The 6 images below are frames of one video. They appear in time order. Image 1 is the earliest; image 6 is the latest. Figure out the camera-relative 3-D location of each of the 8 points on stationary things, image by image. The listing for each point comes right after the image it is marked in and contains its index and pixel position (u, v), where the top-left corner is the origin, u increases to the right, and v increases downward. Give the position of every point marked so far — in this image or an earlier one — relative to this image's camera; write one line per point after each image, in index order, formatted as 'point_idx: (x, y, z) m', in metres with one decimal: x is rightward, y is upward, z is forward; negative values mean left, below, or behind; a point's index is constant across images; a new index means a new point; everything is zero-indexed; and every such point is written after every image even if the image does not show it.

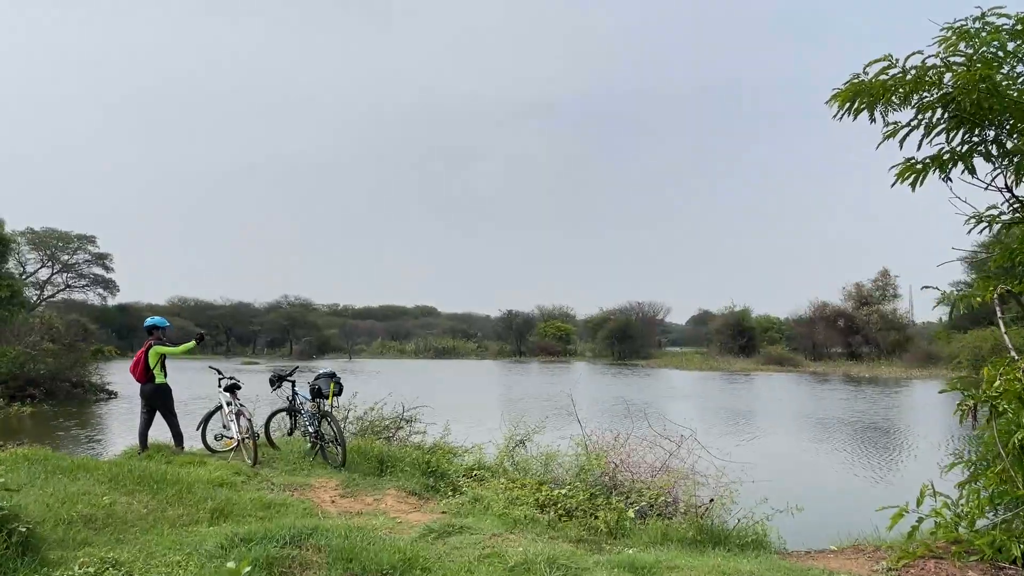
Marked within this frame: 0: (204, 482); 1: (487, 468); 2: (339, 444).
0: (-3.2, -2.0, +6.4) m
1: (-0.3, -2.5, +8.4) m
2: (-2.2, -2.0, +8.0) m
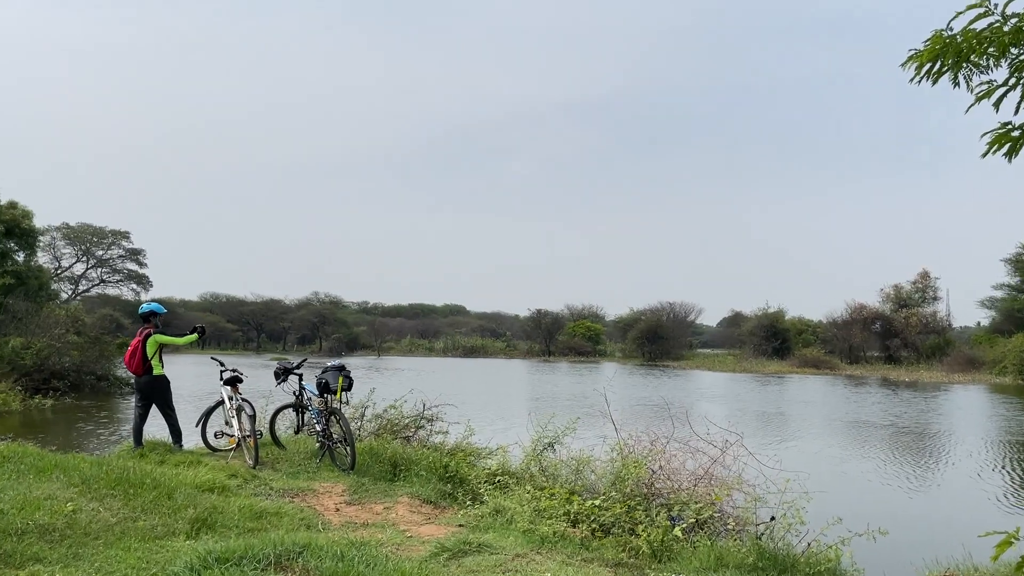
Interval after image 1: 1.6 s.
0: (-3.0, -1.8, +5.7) m
1: (0.0, -2.3, +7.6) m
2: (-1.9, -1.8, +7.3) m
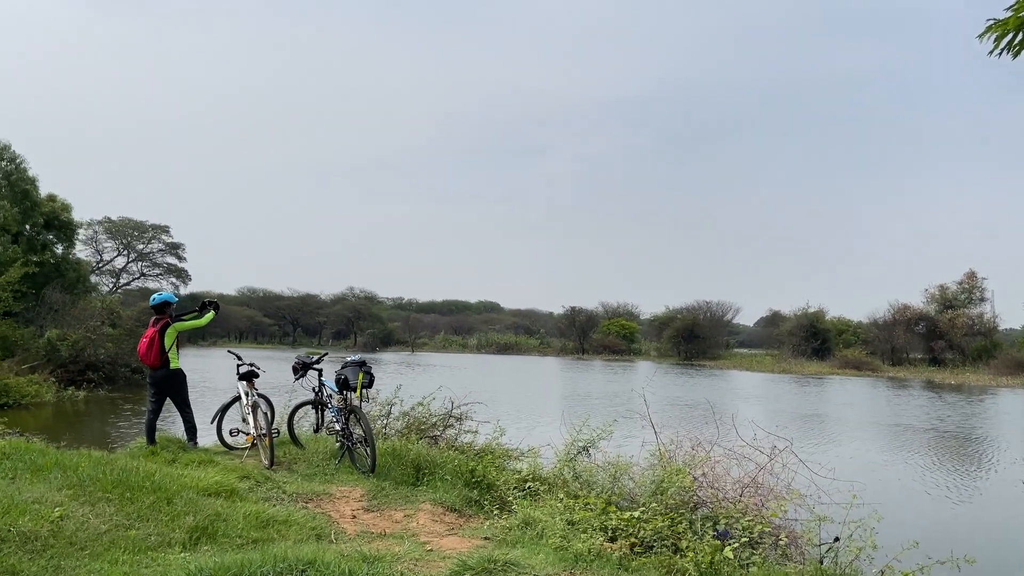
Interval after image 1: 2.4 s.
0: (-2.7, -1.7, +5.3) m
1: (+0.3, -2.2, +7.0) m
2: (-1.6, -1.7, +6.8) m
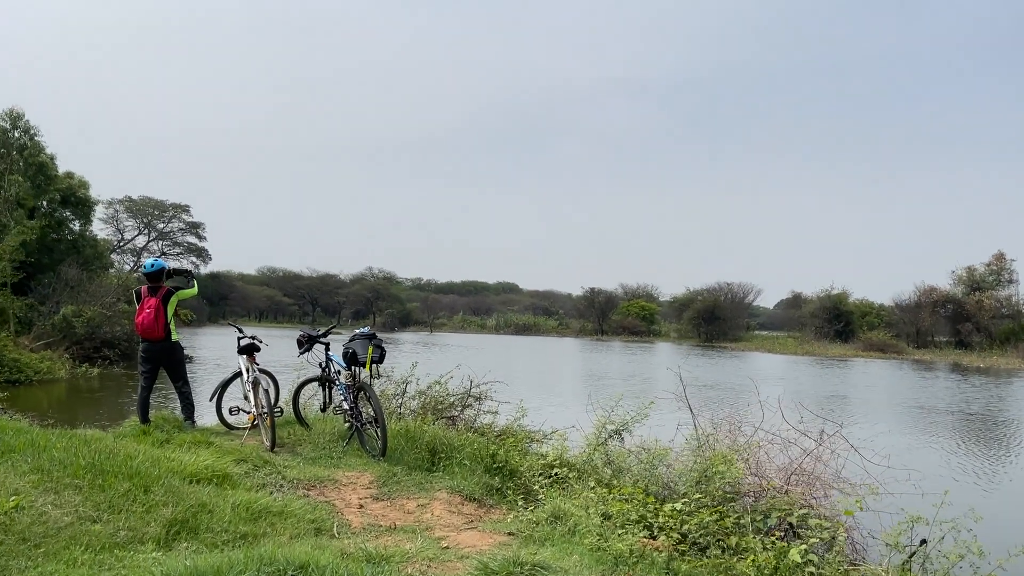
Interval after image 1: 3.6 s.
0: (-2.5, -1.4, +4.7) m
1: (+0.6, -1.8, +6.3) m
2: (-1.3, -1.4, +6.2) m
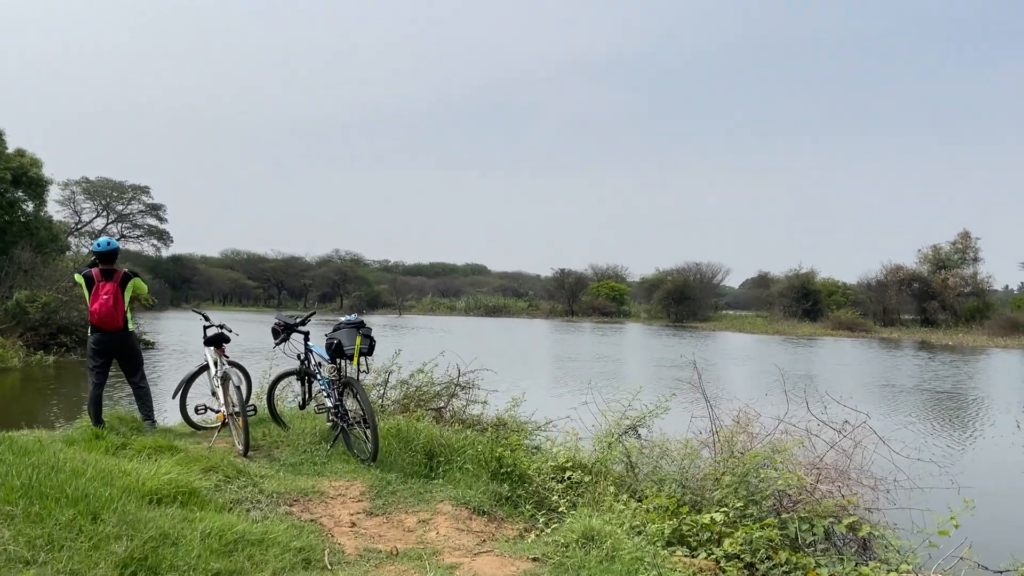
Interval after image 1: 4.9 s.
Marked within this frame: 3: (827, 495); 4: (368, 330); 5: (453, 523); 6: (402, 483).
0: (-2.4, -1.3, +3.9) m
1: (+0.7, -1.7, +5.7) m
2: (-1.3, -1.2, +5.4) m
3: (+2.8, -1.8, +5.5) m
4: (-1.3, -0.4, +5.6) m
5: (-0.4, -1.7, +4.5) m
6: (-0.9, -1.6, +5.1) m
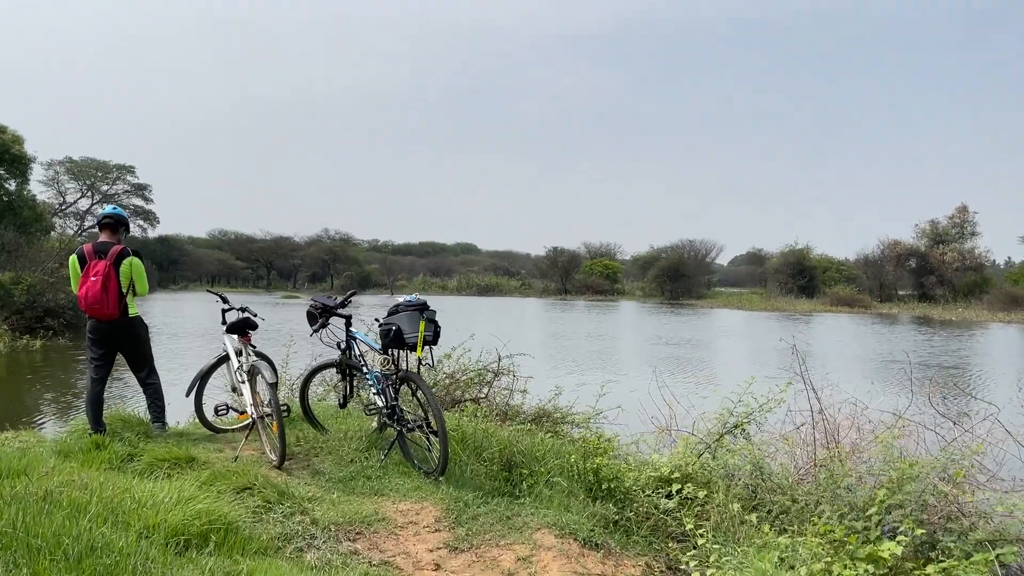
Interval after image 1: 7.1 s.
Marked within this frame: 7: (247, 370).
0: (-1.6, -1.2, +2.9) m
1: (+1.4, -1.5, +4.8) m
2: (-0.6, -1.0, +4.4) m
3: (+3.5, -1.6, +4.6) m
4: (-0.6, -0.2, +4.6) m
5: (+0.3, -1.5, +3.5) m
6: (-0.2, -1.4, +4.1) m
7: (-2.1, -0.7, +4.9) m
